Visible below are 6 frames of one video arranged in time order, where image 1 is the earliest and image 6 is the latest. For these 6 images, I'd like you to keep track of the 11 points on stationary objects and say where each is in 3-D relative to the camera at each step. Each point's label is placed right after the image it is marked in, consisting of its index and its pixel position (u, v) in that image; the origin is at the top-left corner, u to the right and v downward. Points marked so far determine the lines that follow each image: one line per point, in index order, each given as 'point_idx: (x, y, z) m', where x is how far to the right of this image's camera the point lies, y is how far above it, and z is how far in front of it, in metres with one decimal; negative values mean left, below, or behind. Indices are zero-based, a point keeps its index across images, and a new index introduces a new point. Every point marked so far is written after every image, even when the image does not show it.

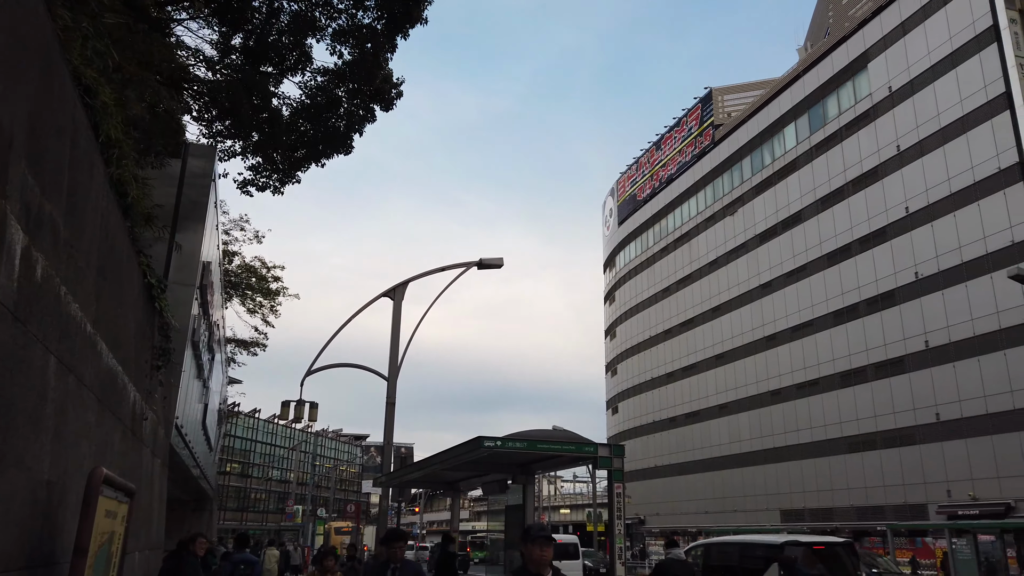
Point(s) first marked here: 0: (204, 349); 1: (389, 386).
0: (-5.3, -1.1, +13.0) m
1: (-2.9, -2.3, +17.9) m
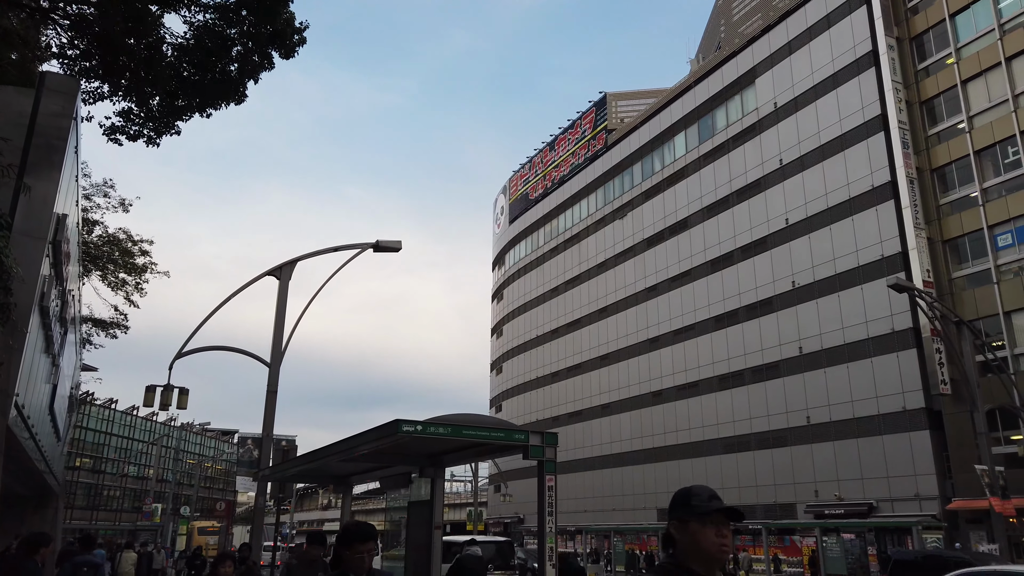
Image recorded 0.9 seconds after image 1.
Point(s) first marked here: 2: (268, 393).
0: (-6.7, -0.5, +11.2) m
1: (-5.1, -1.8, +16.4) m
2: (-5.2, -2.2, +16.2) m
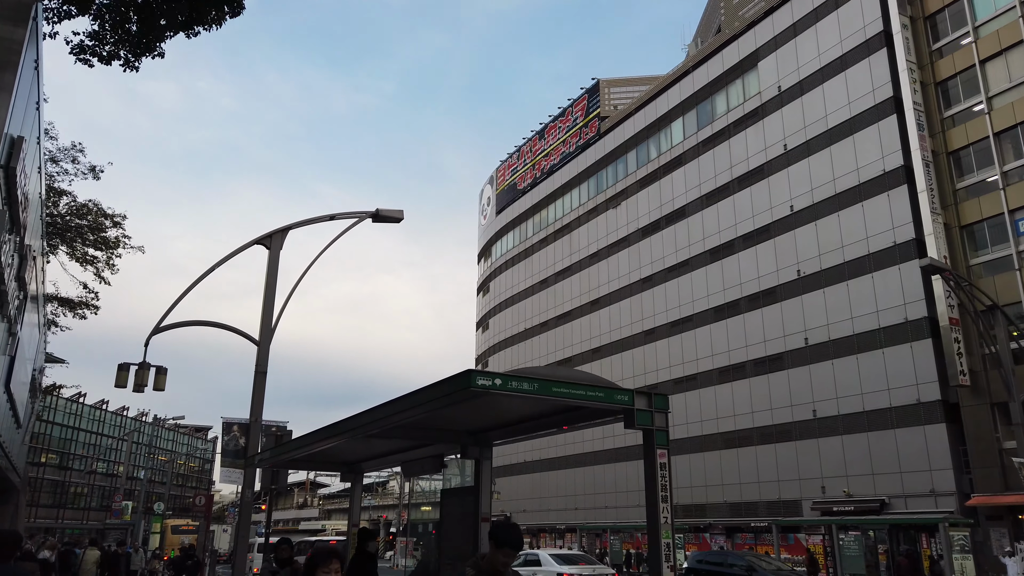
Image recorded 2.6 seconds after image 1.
0: (-6.2, +0.1, +9.4) m
1: (-4.8, -1.2, +14.6) m
2: (-4.8, -1.6, +14.5) m
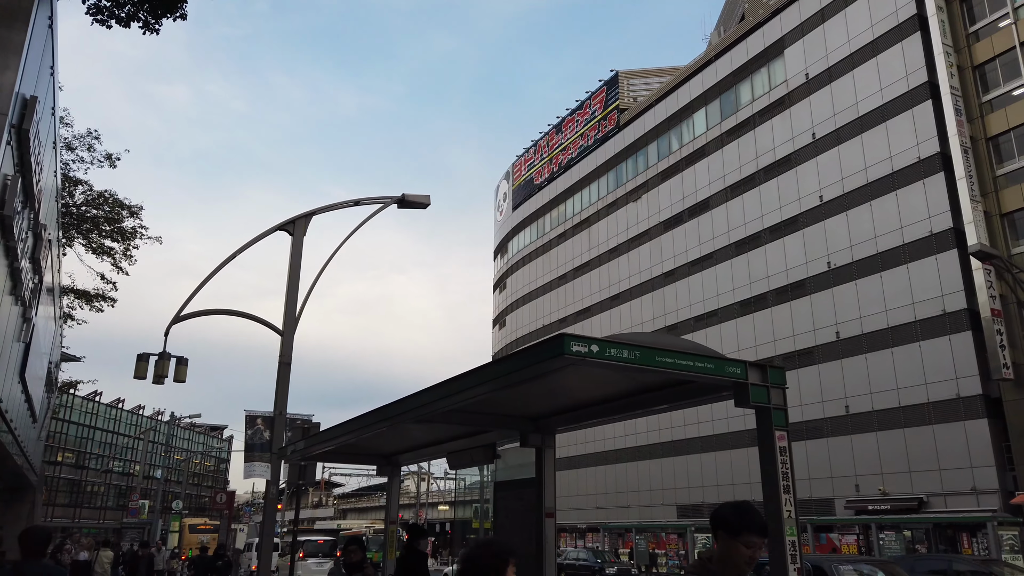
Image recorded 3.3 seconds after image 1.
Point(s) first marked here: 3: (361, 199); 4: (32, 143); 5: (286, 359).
0: (-5.6, +0.4, +8.8) m
1: (-4.2, -1.0, +14.0) m
2: (-4.2, -1.4, +13.8) m
3: (-3.0, +1.8, +15.3) m
4: (-4.8, +1.5, +7.7) m
5: (-4.1, -1.3, +13.9) m
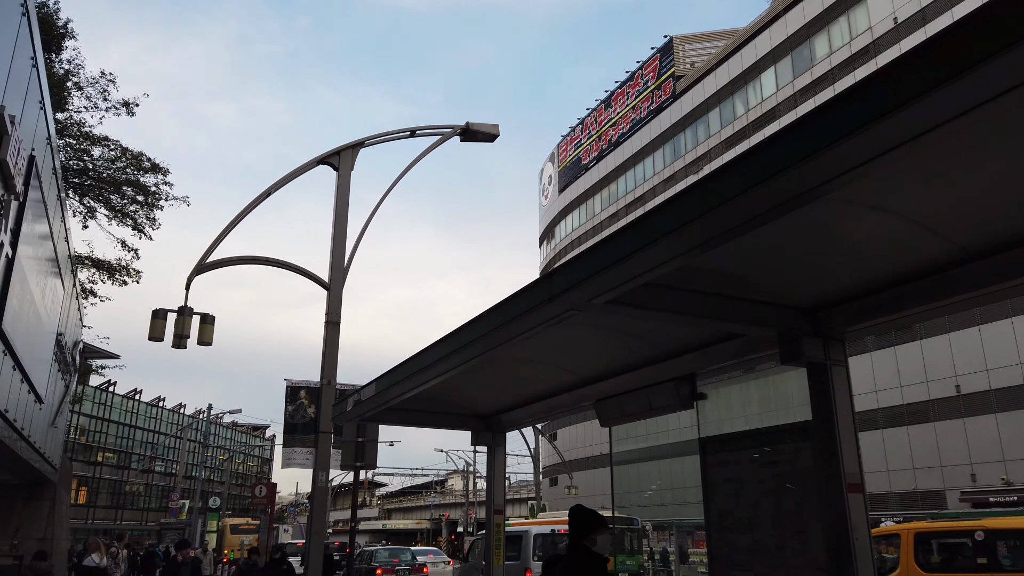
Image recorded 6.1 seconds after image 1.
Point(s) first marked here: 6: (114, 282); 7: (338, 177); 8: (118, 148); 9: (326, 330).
0: (-4.4, +1.2, +6.2) m
1: (-2.7, -0.1, +11.3) m
2: (-2.7, -0.5, +11.1) m
3: (-1.5, +2.7, +12.5) m
4: (-3.7, +2.3, +5.0) m
5: (-2.6, -0.4, +11.2) m
6: (-9.8, +0.2, +18.6) m
7: (-2.7, +1.7, +11.8) m
8: (-9.3, +3.3, +18.0) m
9: (-2.7, -0.6, +11.0) m
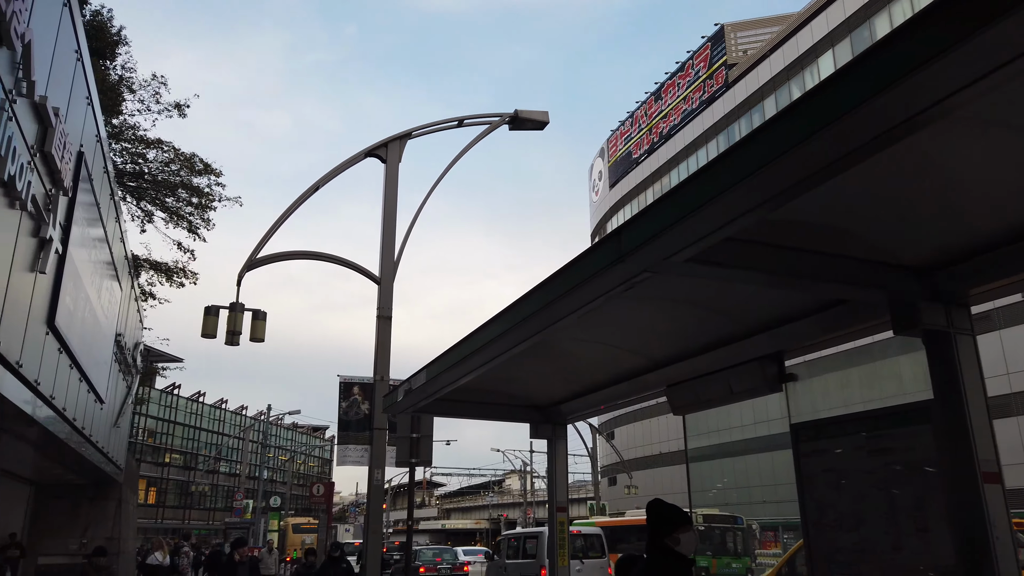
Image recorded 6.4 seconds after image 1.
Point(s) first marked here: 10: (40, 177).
0: (-4.0, +1.3, +6.1) m
1: (-1.9, 0.0, +11.0) m
2: (-1.9, -0.4, +10.9) m
3: (-0.7, +2.8, +12.2) m
4: (-3.3, +2.4, +4.8) m
5: (-1.8, -0.3, +10.9) m
6: (-8.4, +0.1, +18.9) m
7: (-1.9, +1.8, +11.5) m
8: (-8.1, +3.3, +18.2) m
9: (-1.9, -0.5, +10.7) m
10: (-4.4, +1.0, +7.2) m
